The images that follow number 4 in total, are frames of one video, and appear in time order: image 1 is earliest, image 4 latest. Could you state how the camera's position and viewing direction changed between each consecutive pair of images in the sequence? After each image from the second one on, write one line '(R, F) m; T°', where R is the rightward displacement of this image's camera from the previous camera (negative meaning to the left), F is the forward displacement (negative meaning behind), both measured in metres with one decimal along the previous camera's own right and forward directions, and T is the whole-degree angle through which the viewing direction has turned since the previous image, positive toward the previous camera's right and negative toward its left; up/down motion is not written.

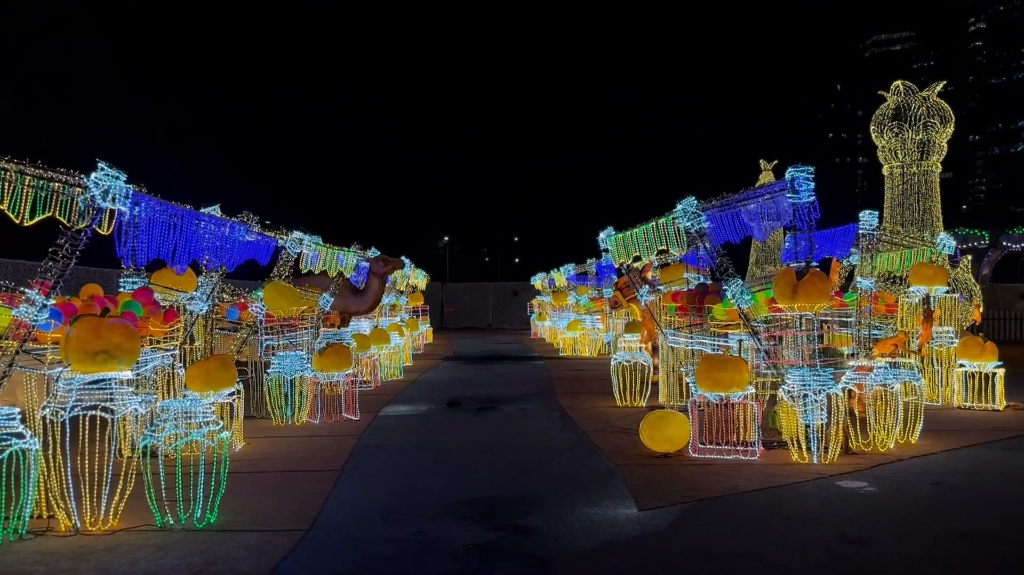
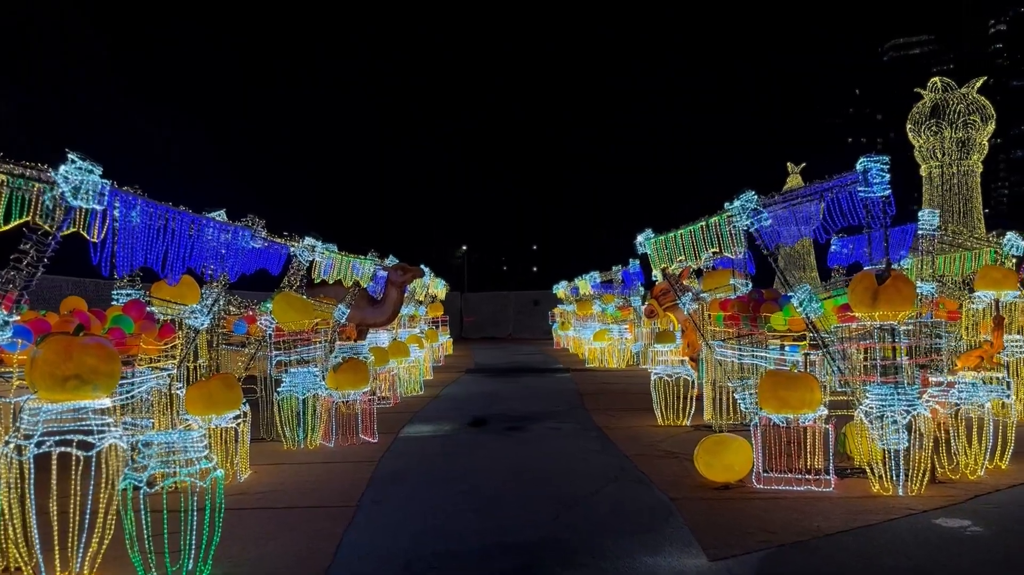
(-0.1, +0.8) m; -1°
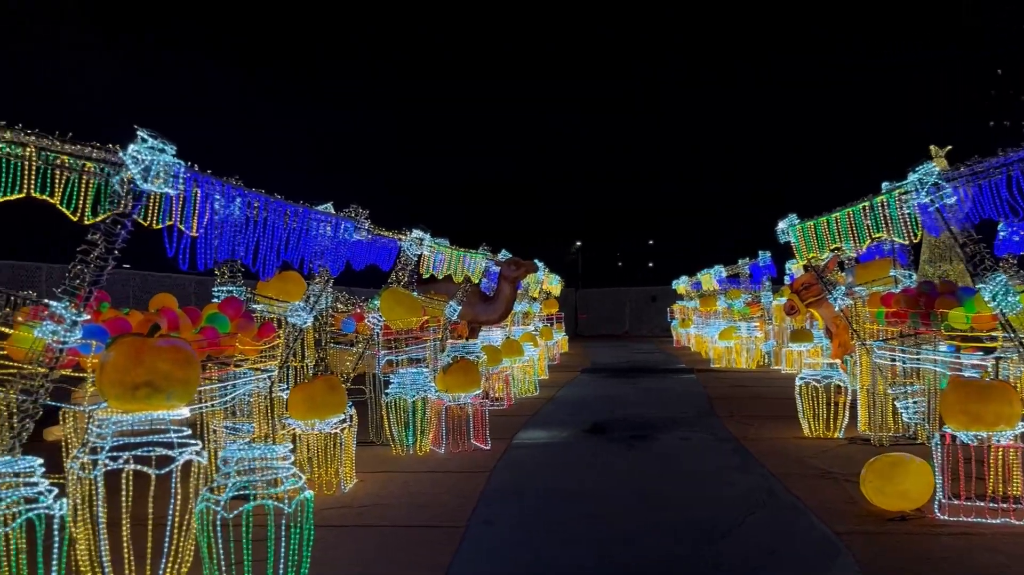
(-0.1, +0.8) m; -8°
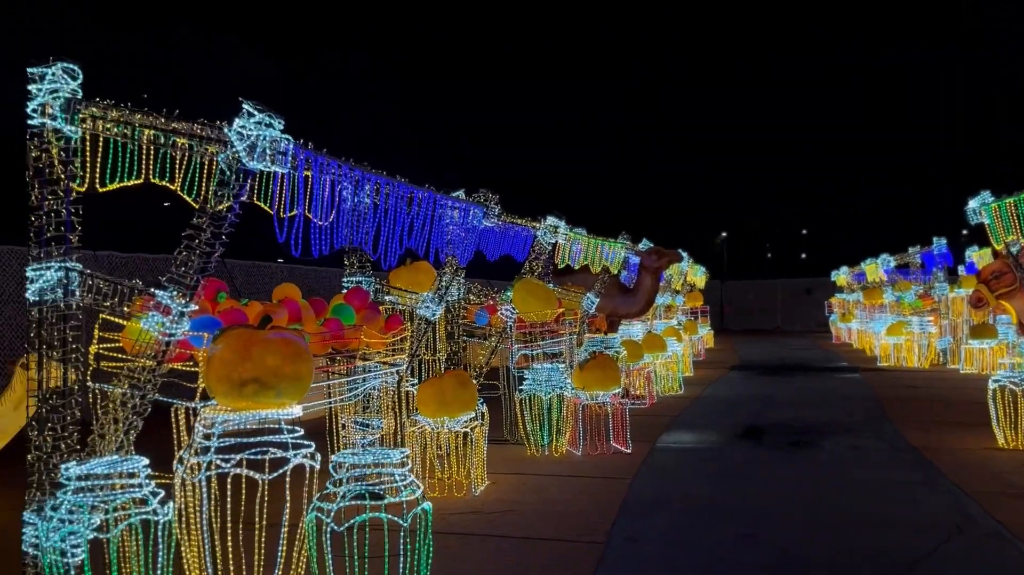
(0.0, +0.5) m; -10°
